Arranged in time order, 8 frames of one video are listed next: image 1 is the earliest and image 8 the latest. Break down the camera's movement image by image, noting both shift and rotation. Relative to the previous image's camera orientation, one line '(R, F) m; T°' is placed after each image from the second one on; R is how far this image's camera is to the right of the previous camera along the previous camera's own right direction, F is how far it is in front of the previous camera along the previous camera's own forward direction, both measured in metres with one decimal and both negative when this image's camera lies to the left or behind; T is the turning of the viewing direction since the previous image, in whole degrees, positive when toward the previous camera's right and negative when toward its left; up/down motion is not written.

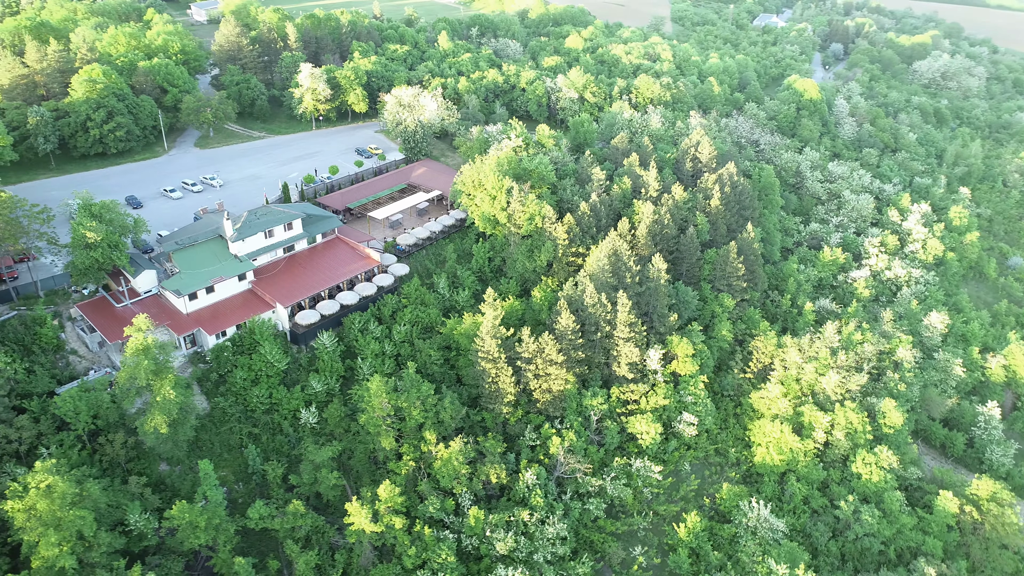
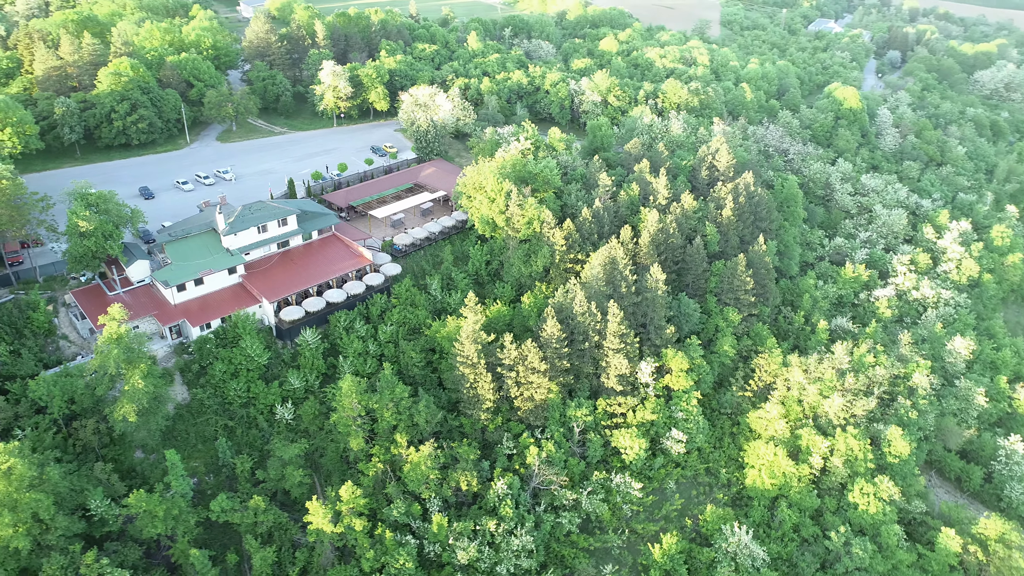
(+4.8, +1.1) m; -4°
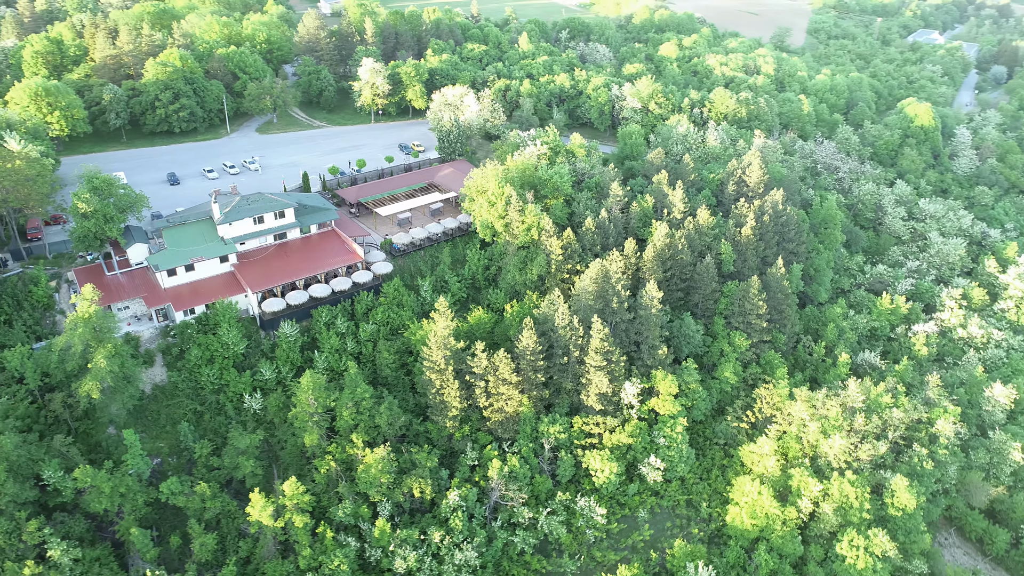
(+7.6, +1.8) m; -6°
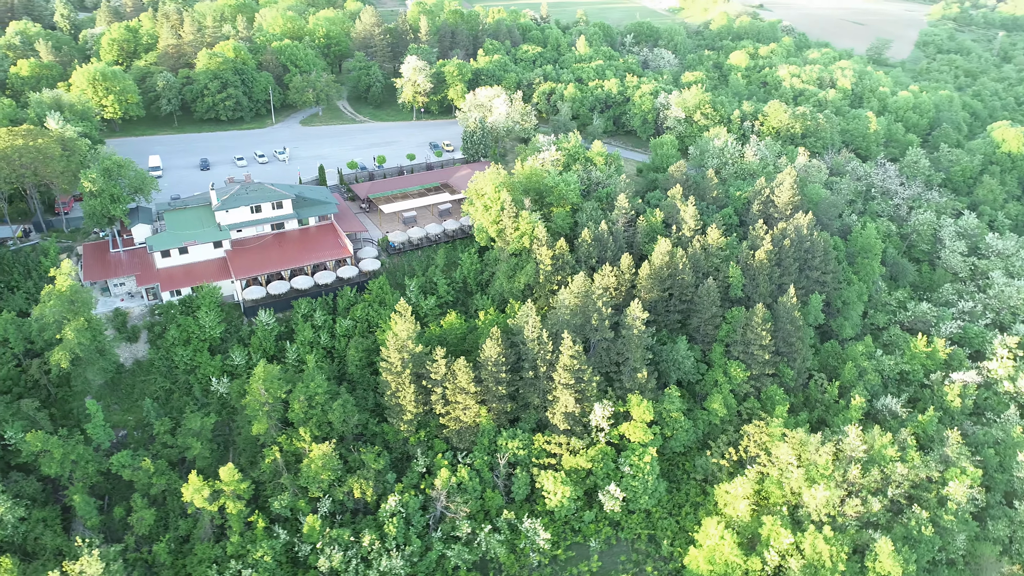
(+9.0, +2.0) m; -7°
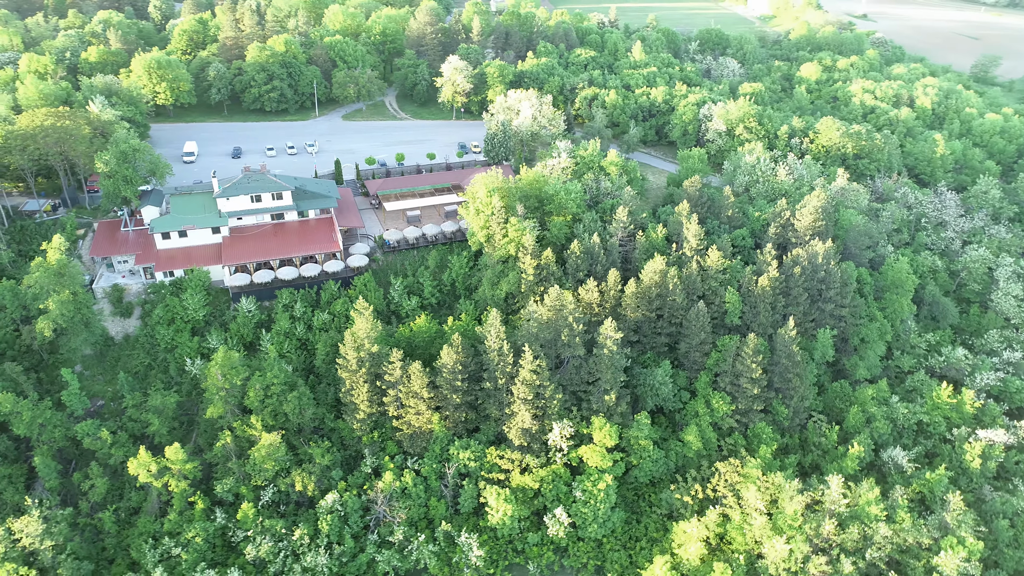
(+9.1, +1.7) m; -7°
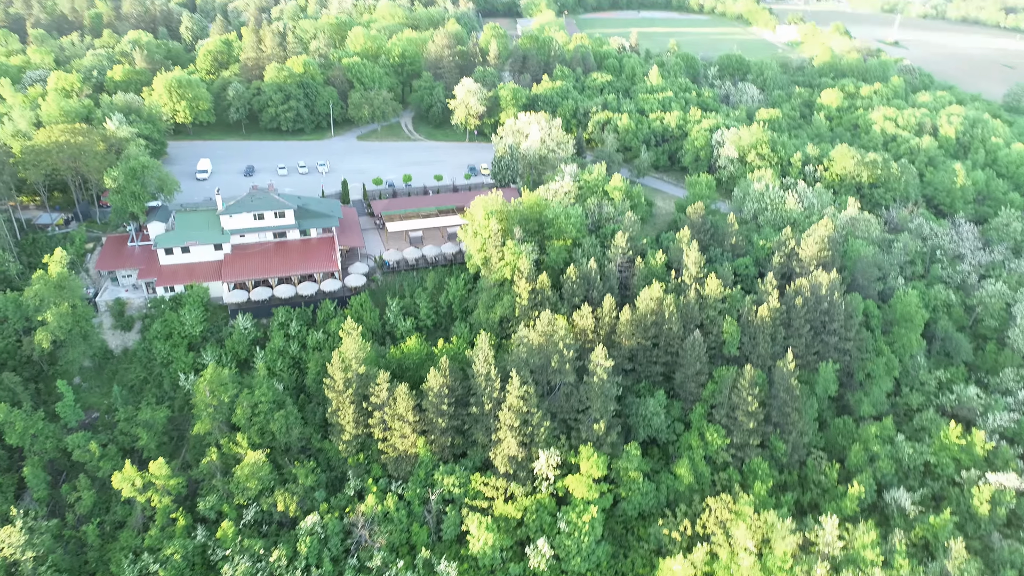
(+2.8, +0.4) m; -2°
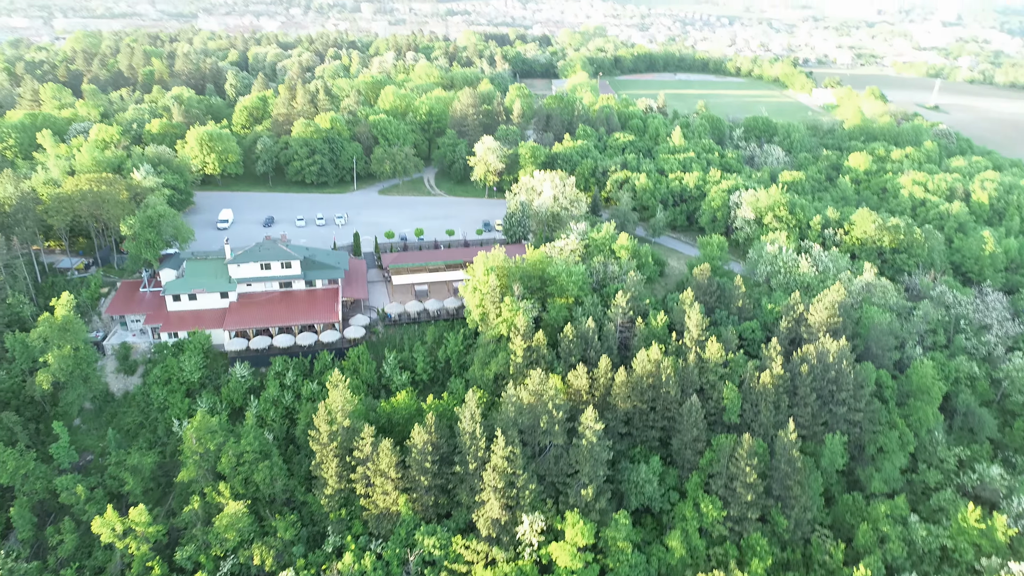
(+3.6, +0.4) m; -3°
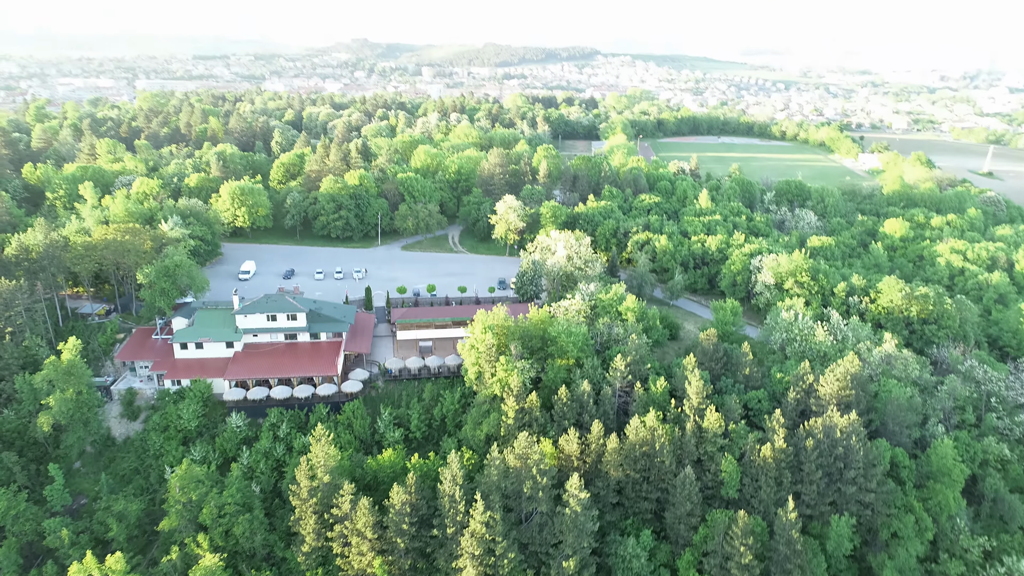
(+4.4, +0.4) m; -4°
